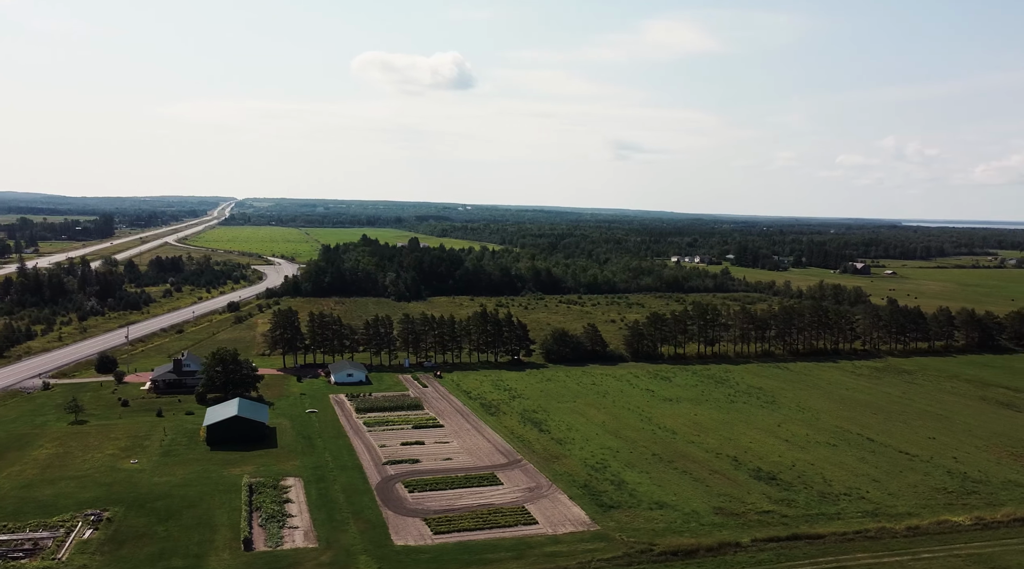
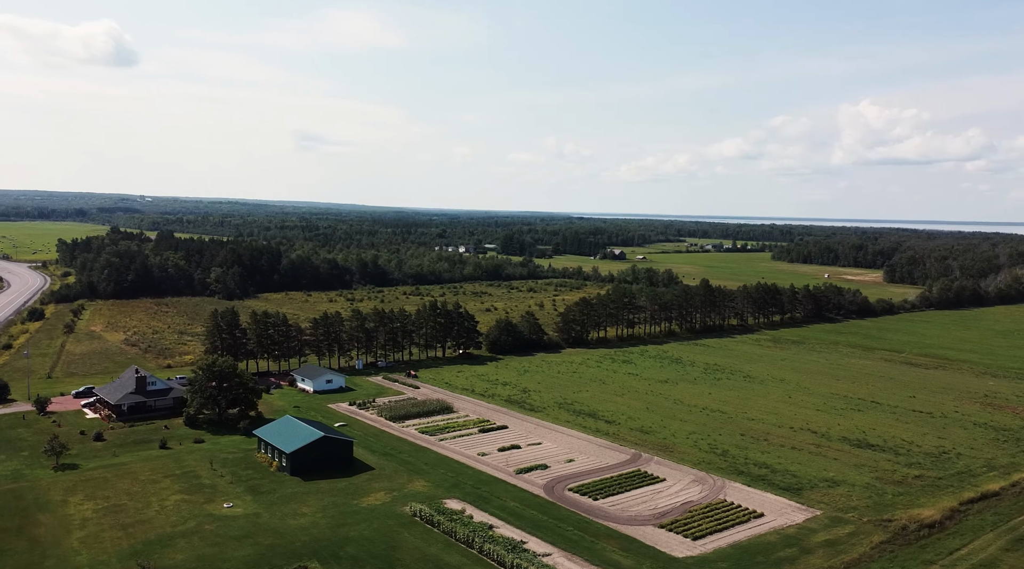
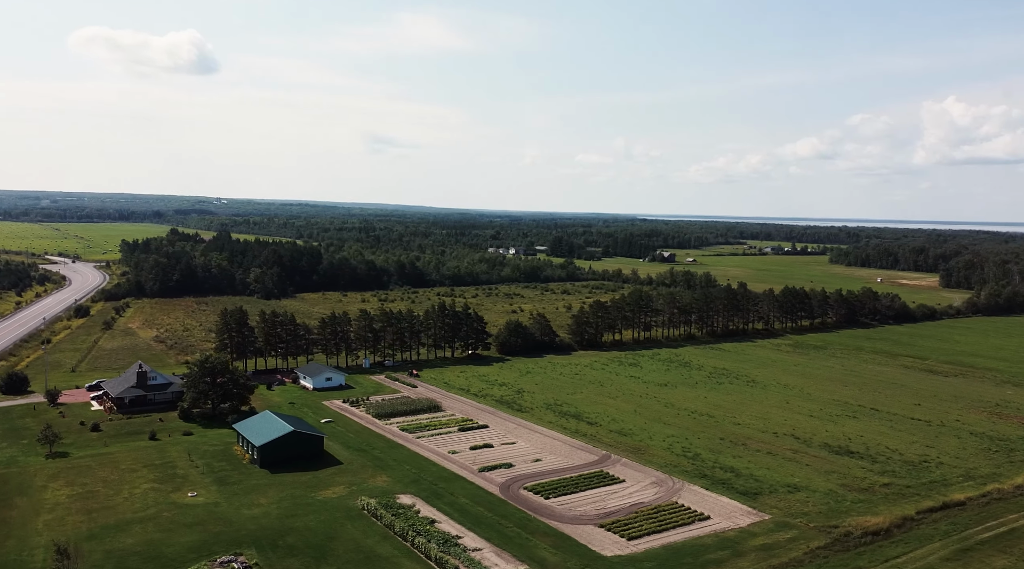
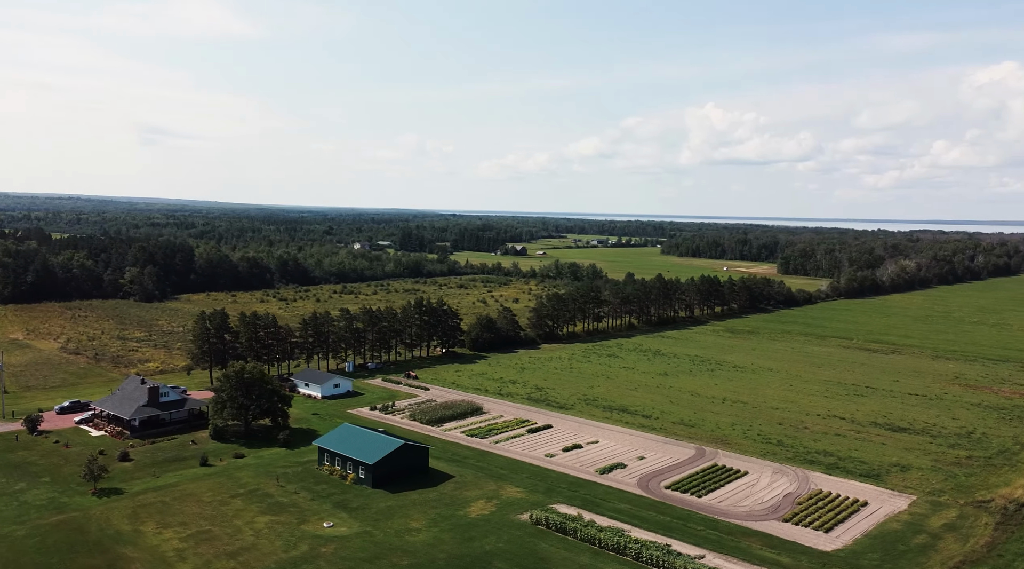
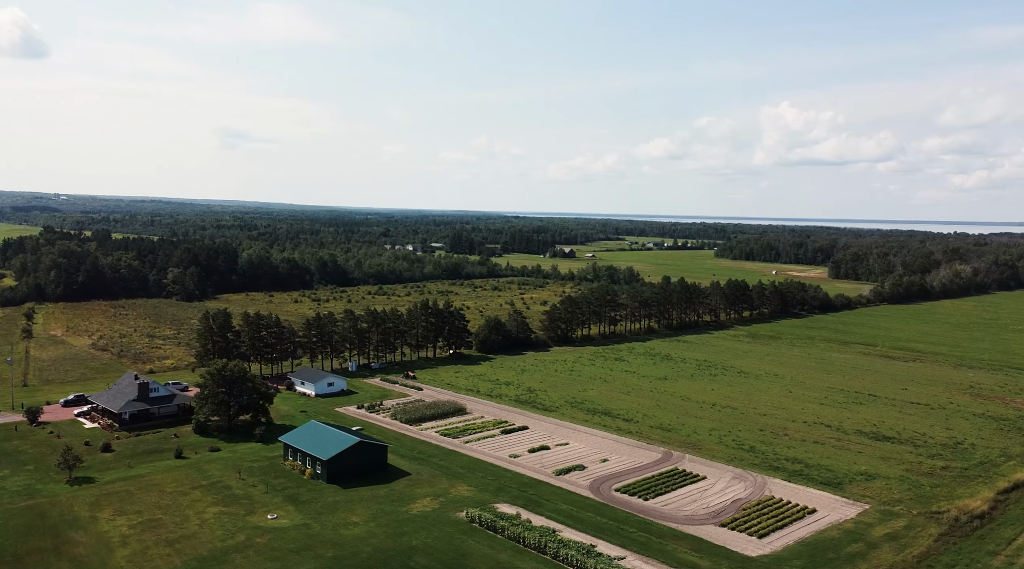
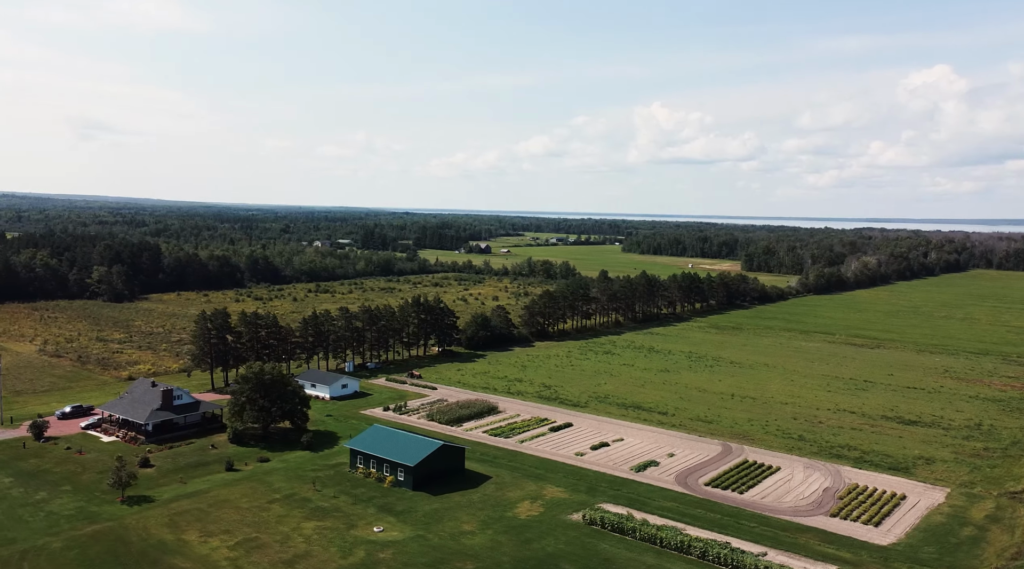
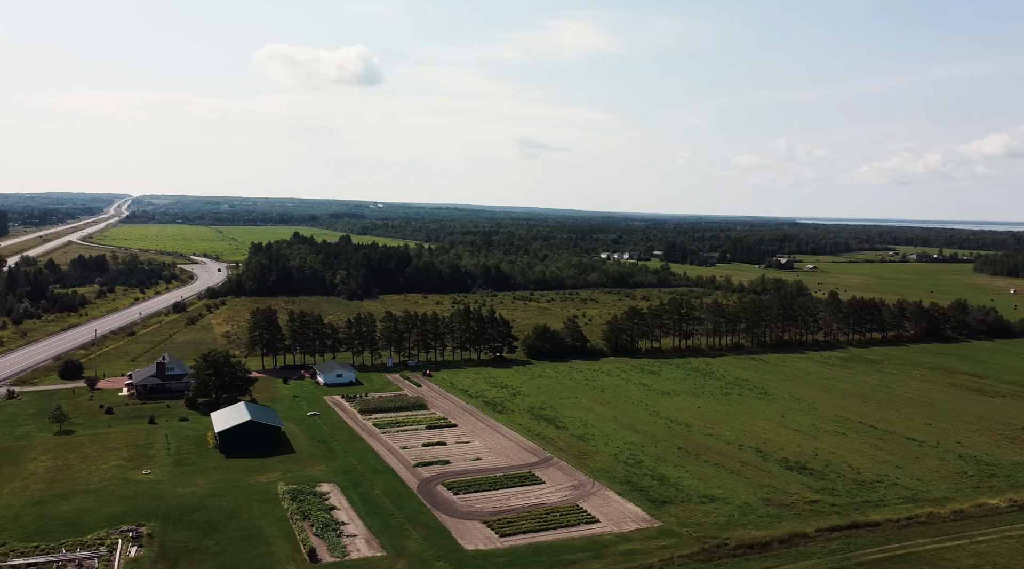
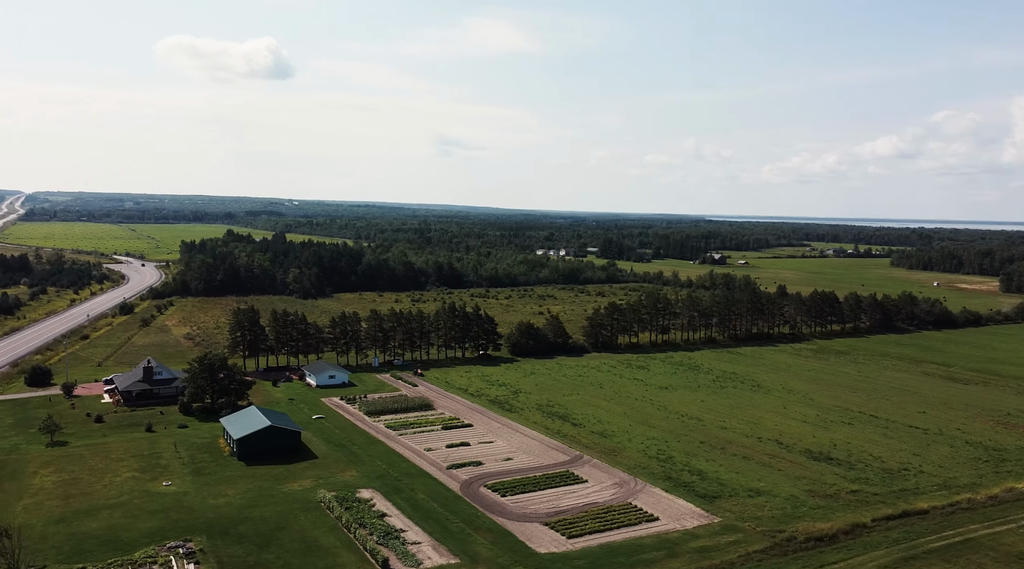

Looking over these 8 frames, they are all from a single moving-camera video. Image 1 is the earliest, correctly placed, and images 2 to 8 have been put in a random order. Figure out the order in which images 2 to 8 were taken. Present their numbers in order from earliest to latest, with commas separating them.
7, 8, 3, 2, 5, 4, 6
